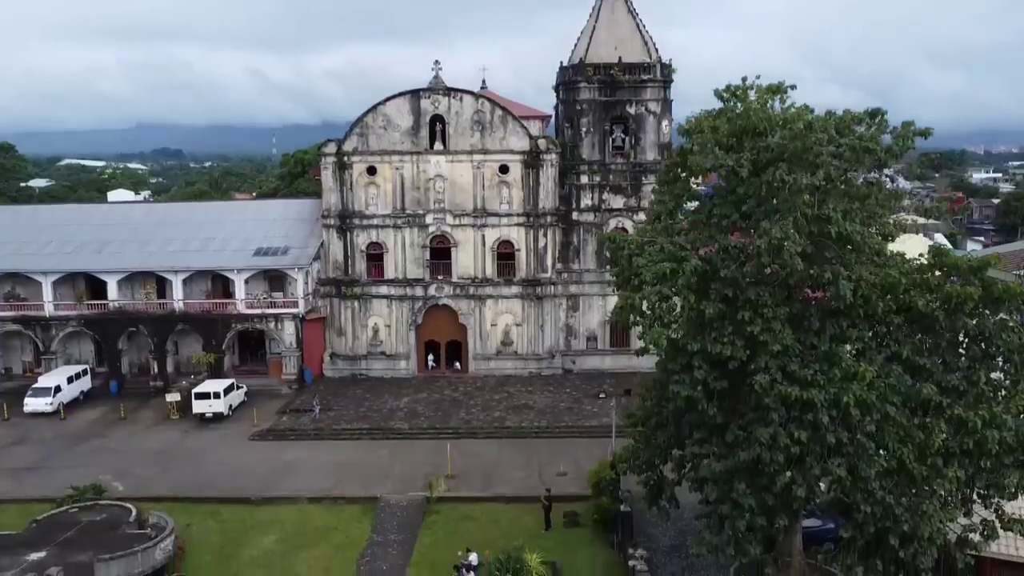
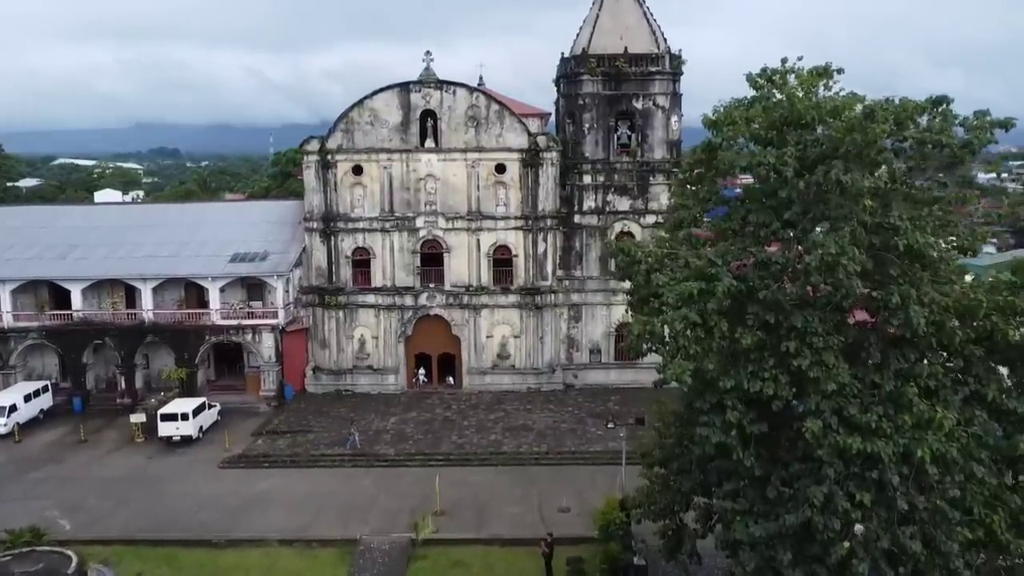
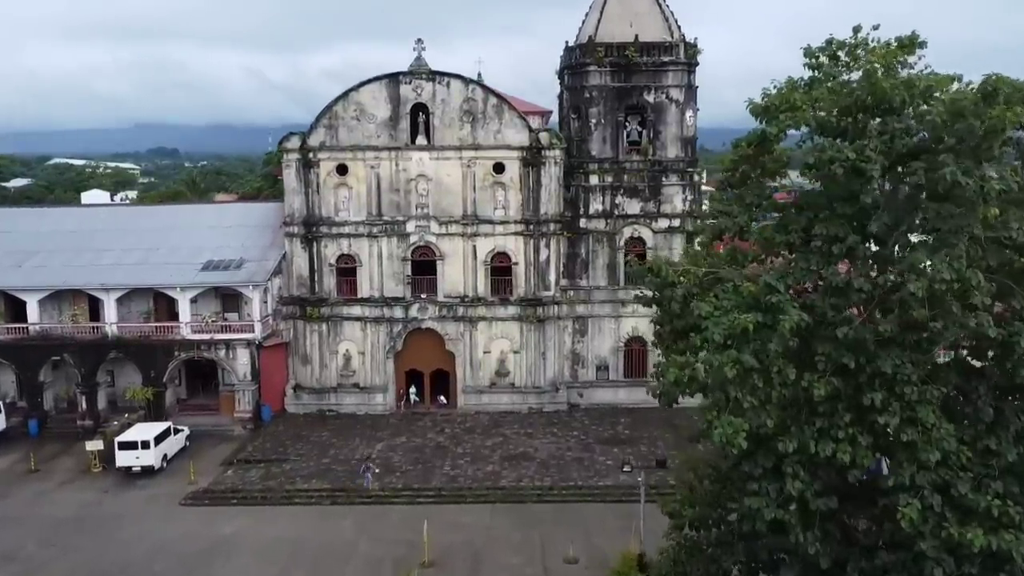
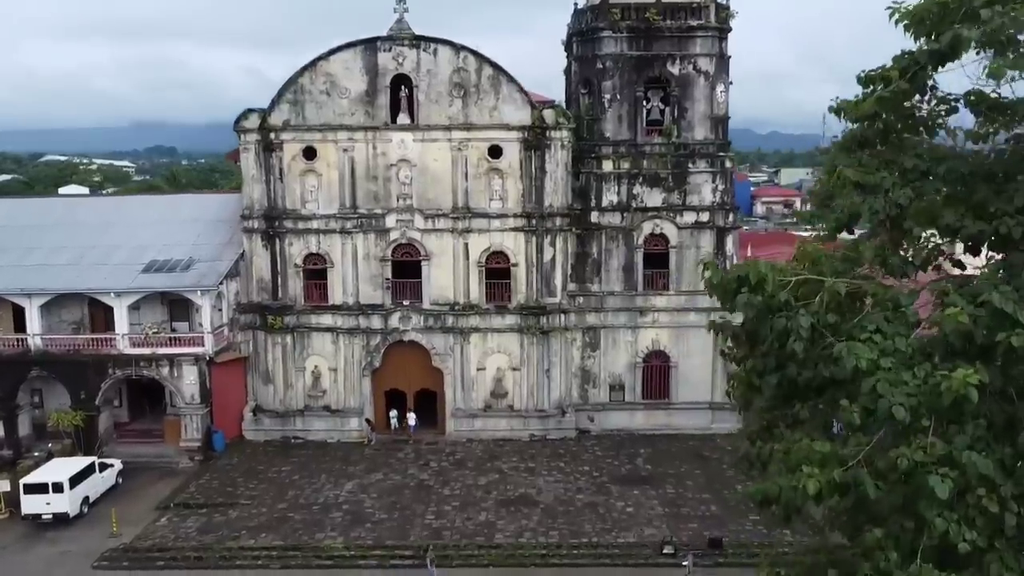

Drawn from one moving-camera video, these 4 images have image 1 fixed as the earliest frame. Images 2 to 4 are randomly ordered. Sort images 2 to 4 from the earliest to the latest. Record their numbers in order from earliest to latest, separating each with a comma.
2, 3, 4
